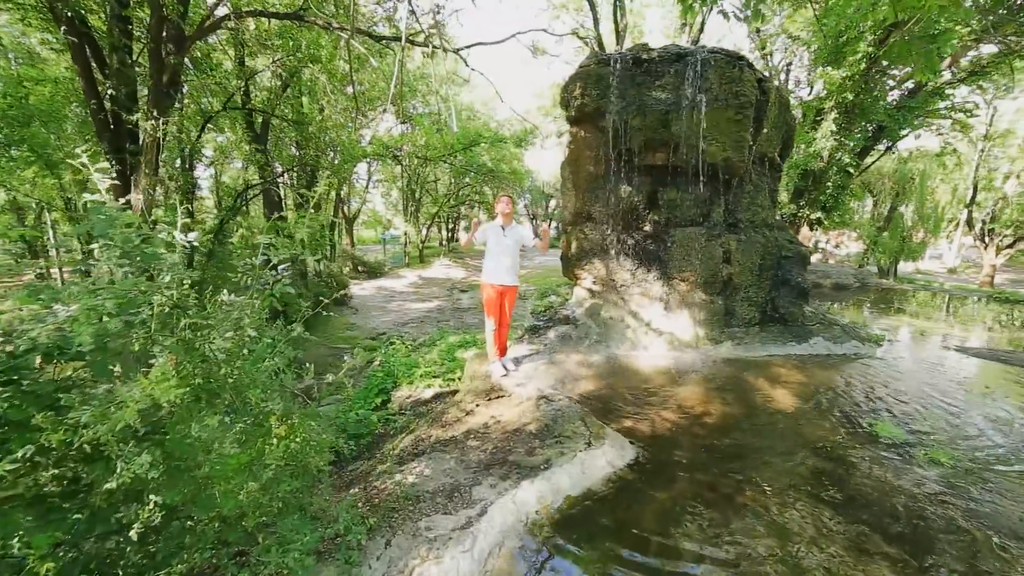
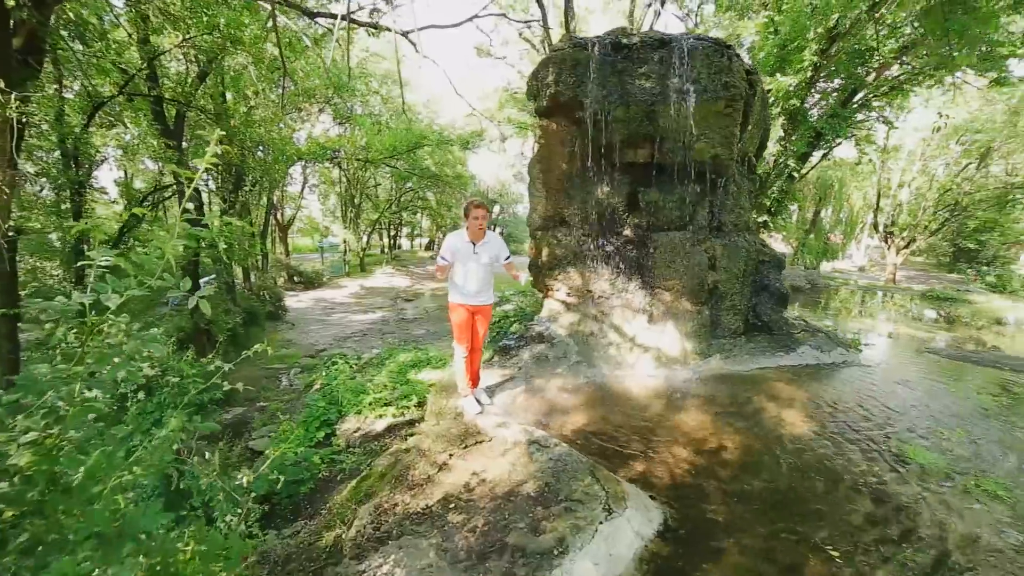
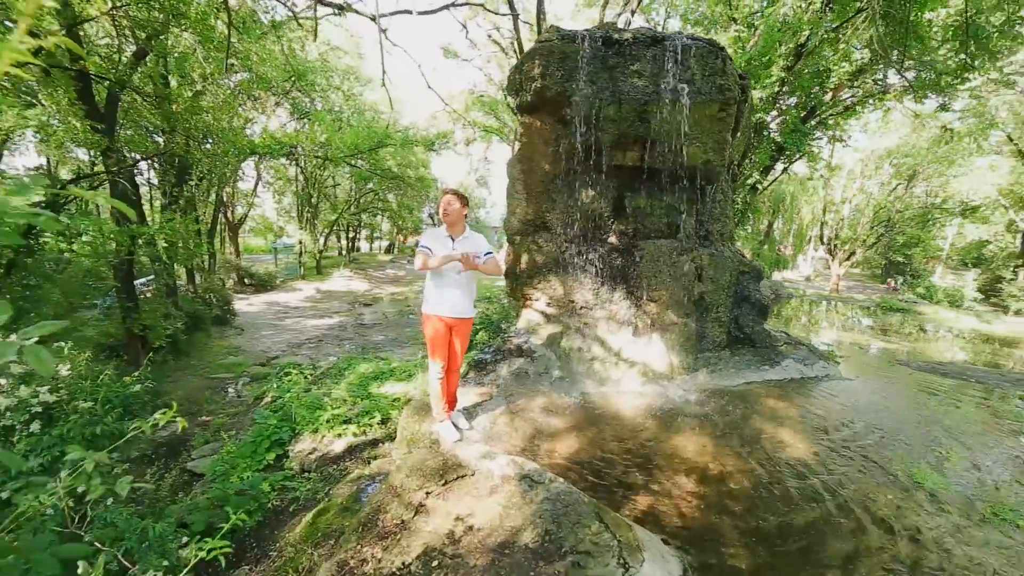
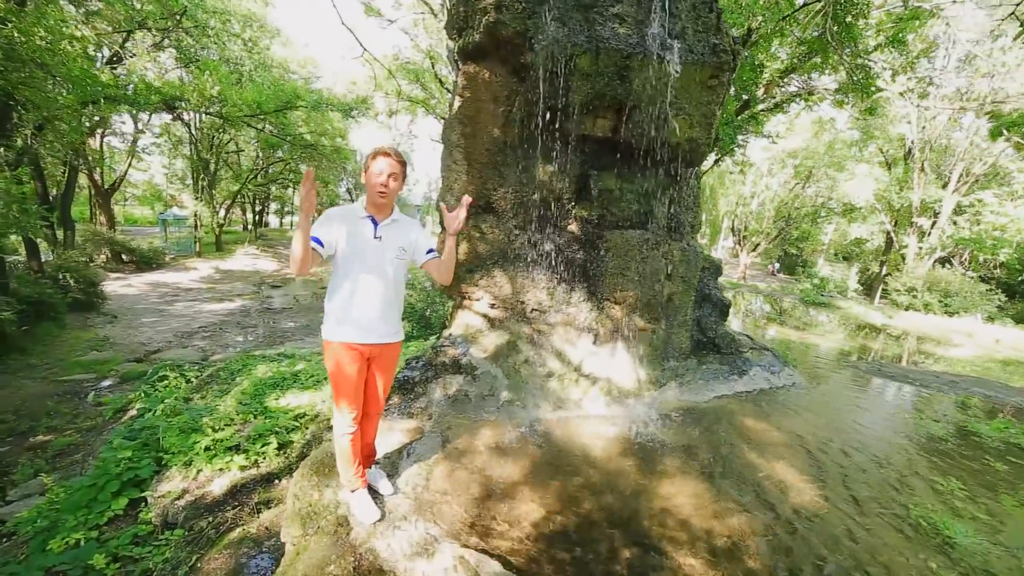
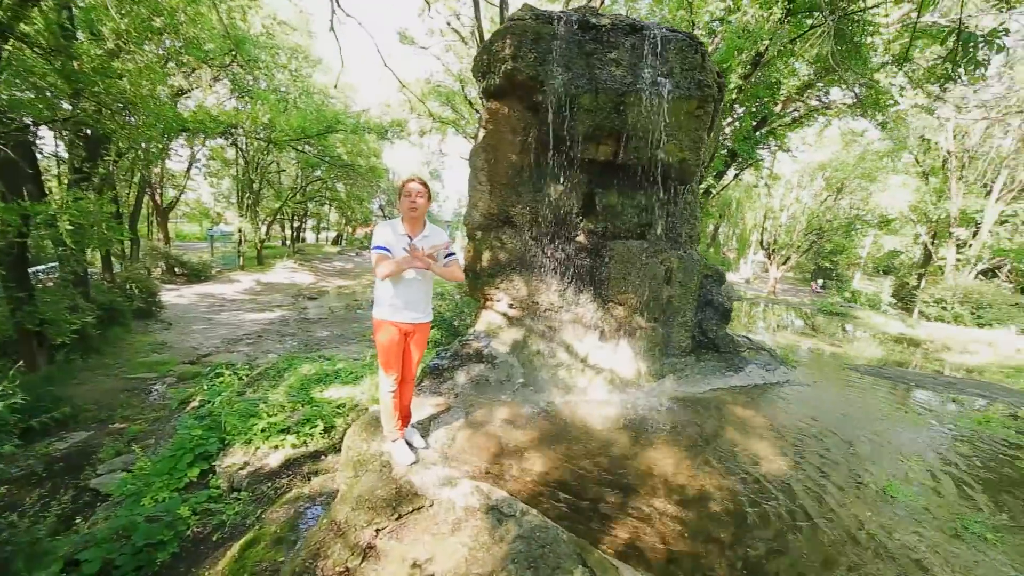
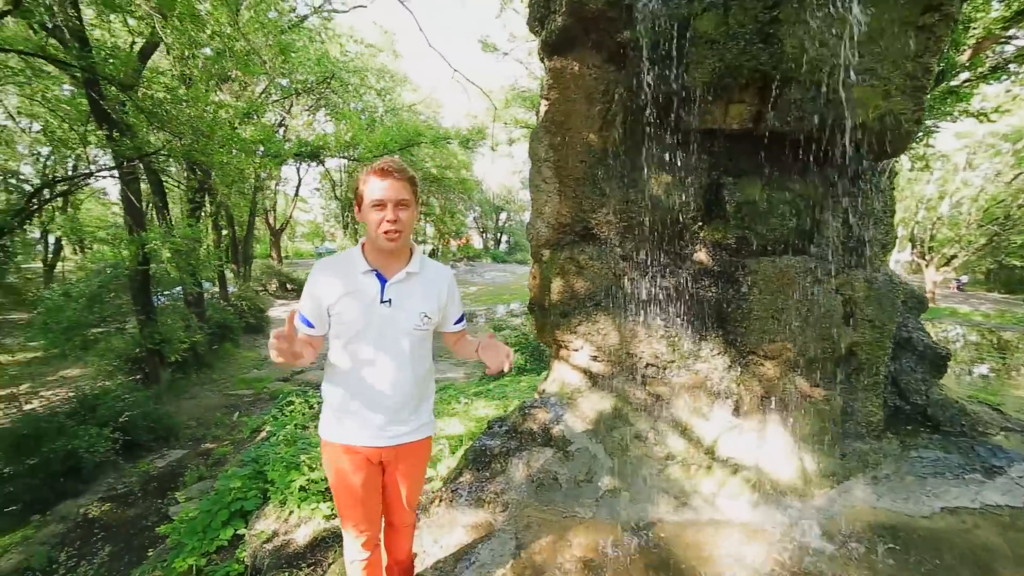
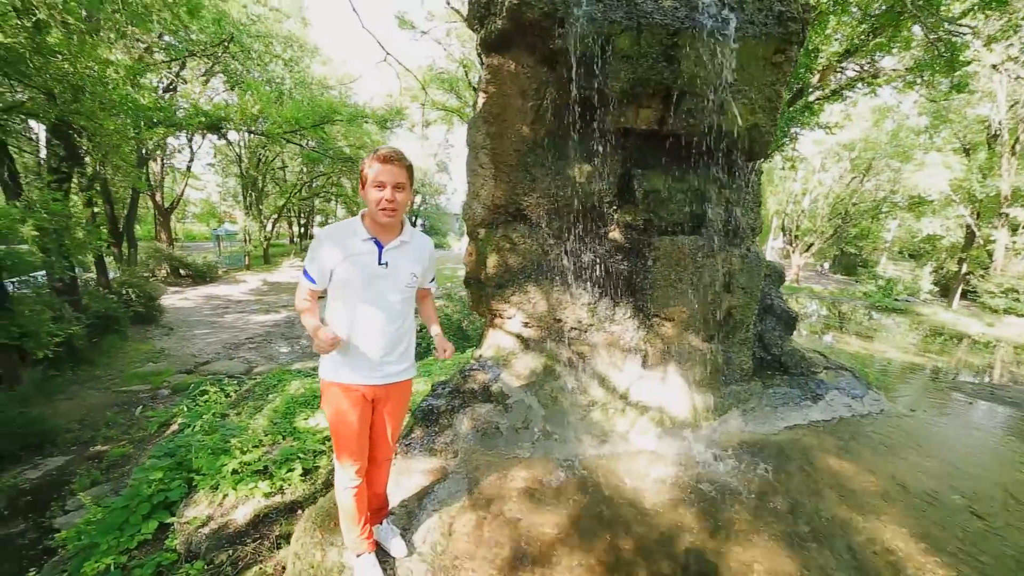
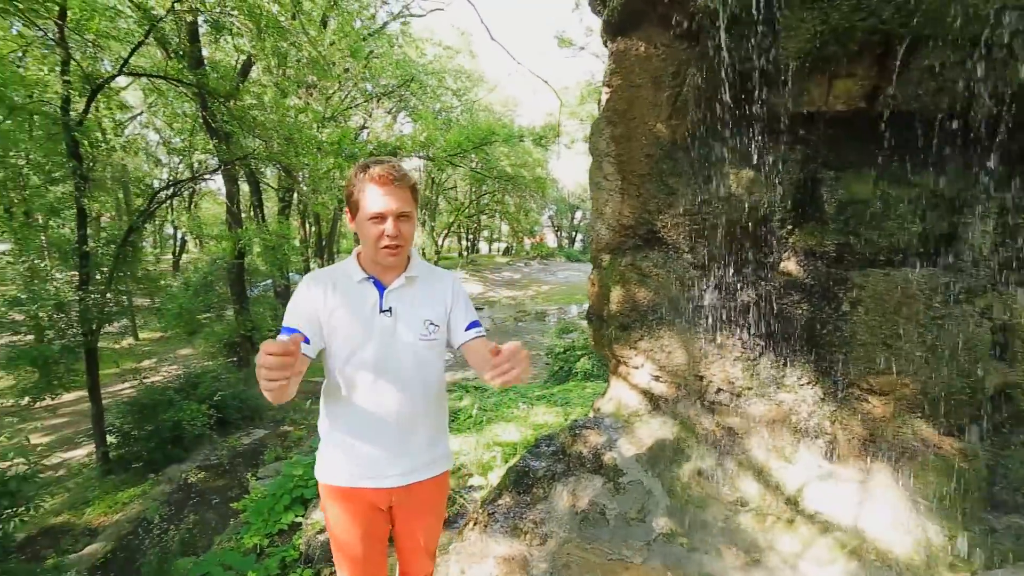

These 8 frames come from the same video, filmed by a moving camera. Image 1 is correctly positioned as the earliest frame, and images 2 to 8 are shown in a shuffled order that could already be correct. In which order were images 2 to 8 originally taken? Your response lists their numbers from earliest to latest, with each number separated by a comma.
2, 3, 5, 4, 7, 6, 8
